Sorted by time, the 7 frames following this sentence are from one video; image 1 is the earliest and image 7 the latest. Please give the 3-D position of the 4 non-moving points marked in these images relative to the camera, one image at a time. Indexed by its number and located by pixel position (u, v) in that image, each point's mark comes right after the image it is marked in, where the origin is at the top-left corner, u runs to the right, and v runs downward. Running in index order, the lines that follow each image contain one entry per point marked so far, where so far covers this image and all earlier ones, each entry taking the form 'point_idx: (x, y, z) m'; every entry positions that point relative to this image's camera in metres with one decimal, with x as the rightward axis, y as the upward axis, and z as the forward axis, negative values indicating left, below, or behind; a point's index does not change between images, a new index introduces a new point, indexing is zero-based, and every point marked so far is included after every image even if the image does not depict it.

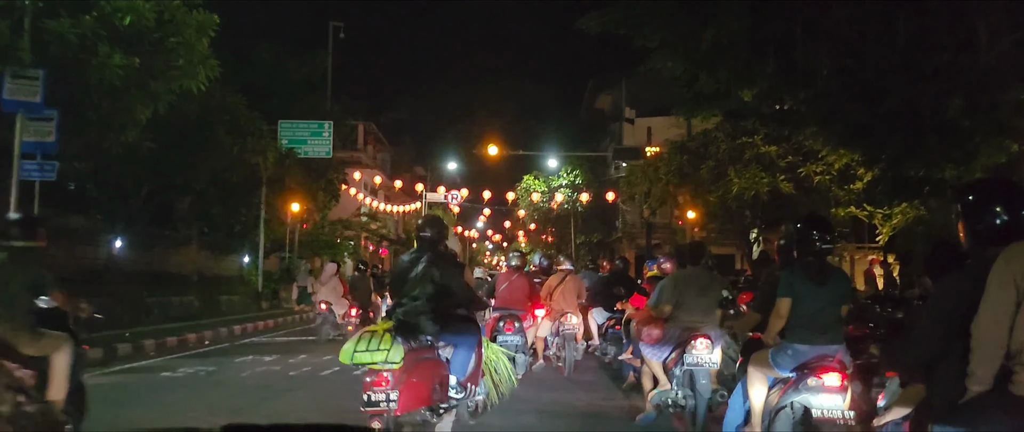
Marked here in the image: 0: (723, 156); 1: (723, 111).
0: (+4.0, +1.2, +17.9) m
1: (+3.3, +1.7, +15.2) m
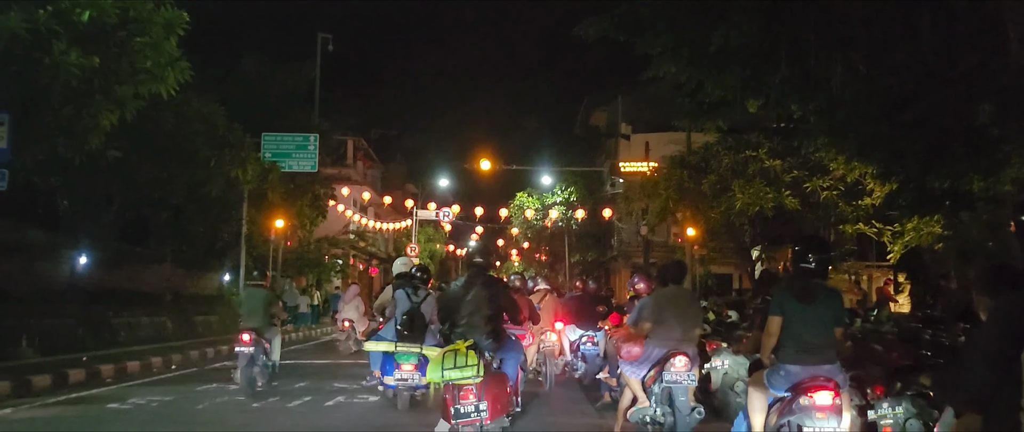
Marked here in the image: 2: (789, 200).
0: (+3.9, +0.8, +17.2) m
1: (+3.2, +1.4, +14.5) m
2: (+4.7, +0.3, +16.0) m
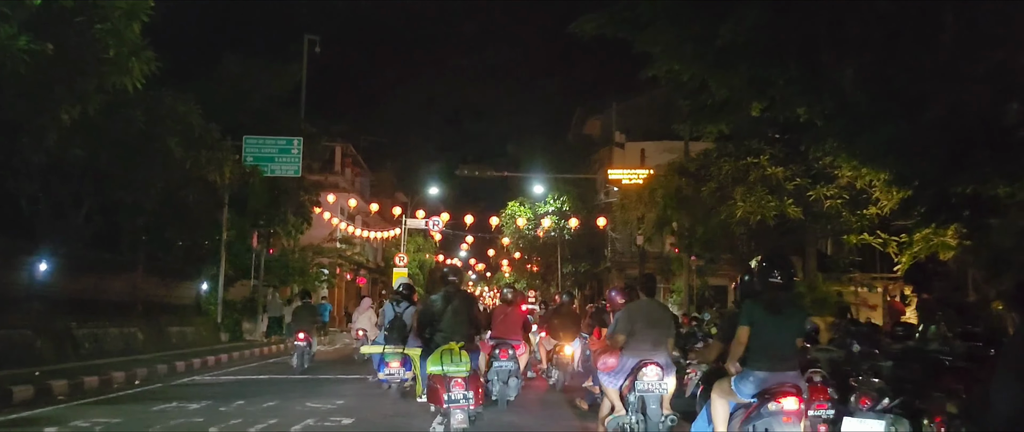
0: (+3.8, +0.7, +16.6) m
1: (+3.1, +1.3, +13.8) m
2: (+4.6, +0.1, +15.4) m
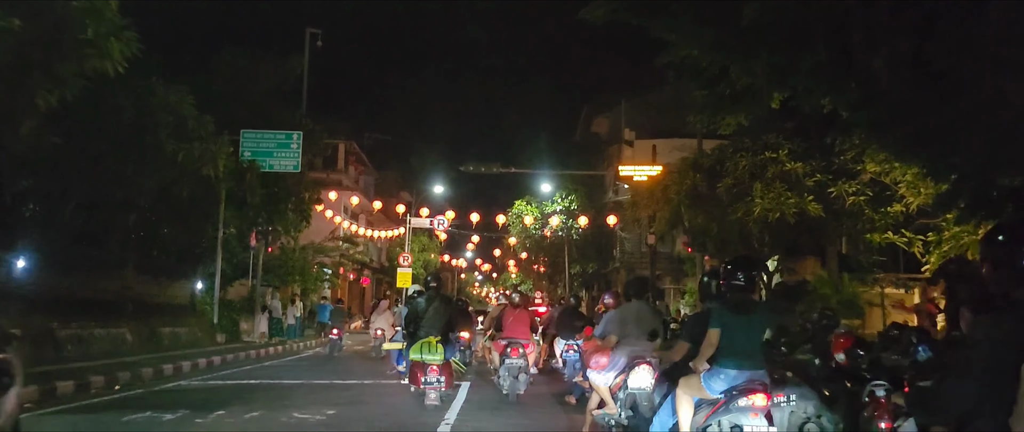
0: (+3.9, +0.7, +15.9) m
1: (+3.2, +1.3, +13.1) m
2: (+4.7, +0.2, +14.7) m
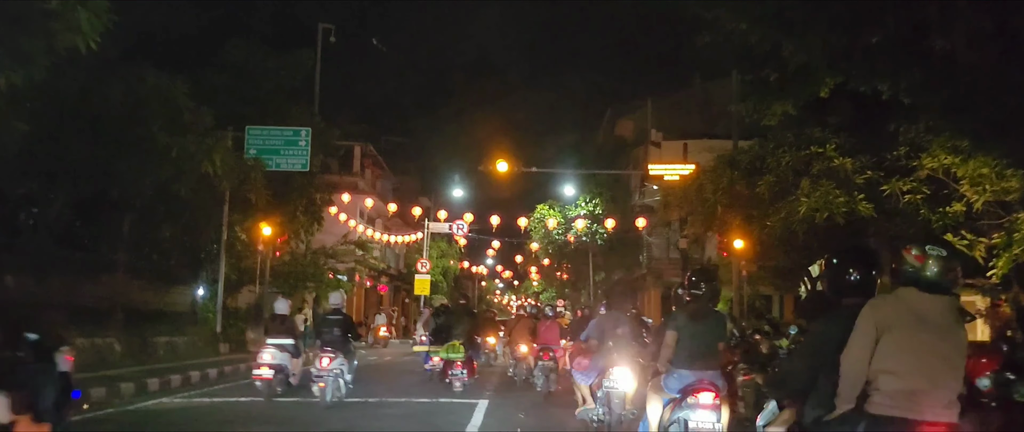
0: (+4.2, +0.7, +14.6) m
1: (+3.5, +1.4, +11.9) m
2: (+5.0, +0.2, +13.4) m
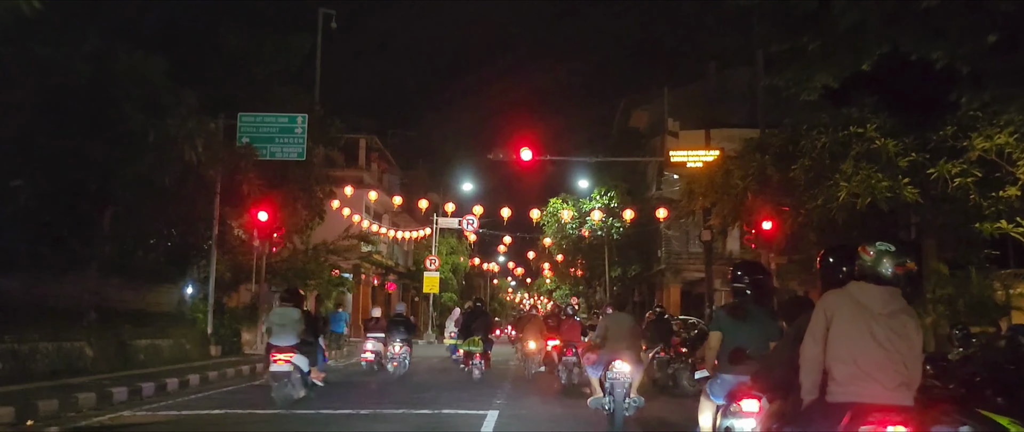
0: (+4.4, +0.9, +13.4) m
1: (+3.6, +1.5, +10.7) m
2: (+5.2, +0.3, +12.2) m
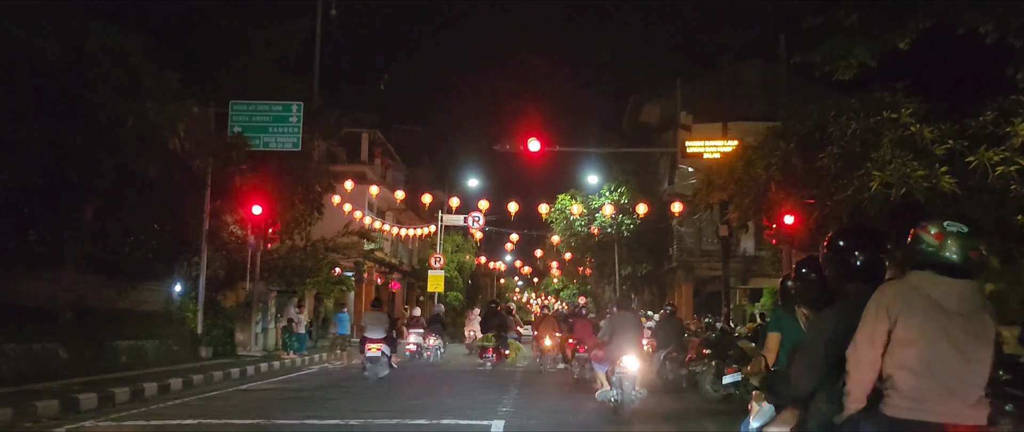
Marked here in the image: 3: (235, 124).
0: (+4.5, +1.0, +12.6) m
1: (+3.7, +1.6, +9.8) m
2: (+5.3, +0.5, +11.3) m
3: (-5.3, +1.7, +18.8) m
